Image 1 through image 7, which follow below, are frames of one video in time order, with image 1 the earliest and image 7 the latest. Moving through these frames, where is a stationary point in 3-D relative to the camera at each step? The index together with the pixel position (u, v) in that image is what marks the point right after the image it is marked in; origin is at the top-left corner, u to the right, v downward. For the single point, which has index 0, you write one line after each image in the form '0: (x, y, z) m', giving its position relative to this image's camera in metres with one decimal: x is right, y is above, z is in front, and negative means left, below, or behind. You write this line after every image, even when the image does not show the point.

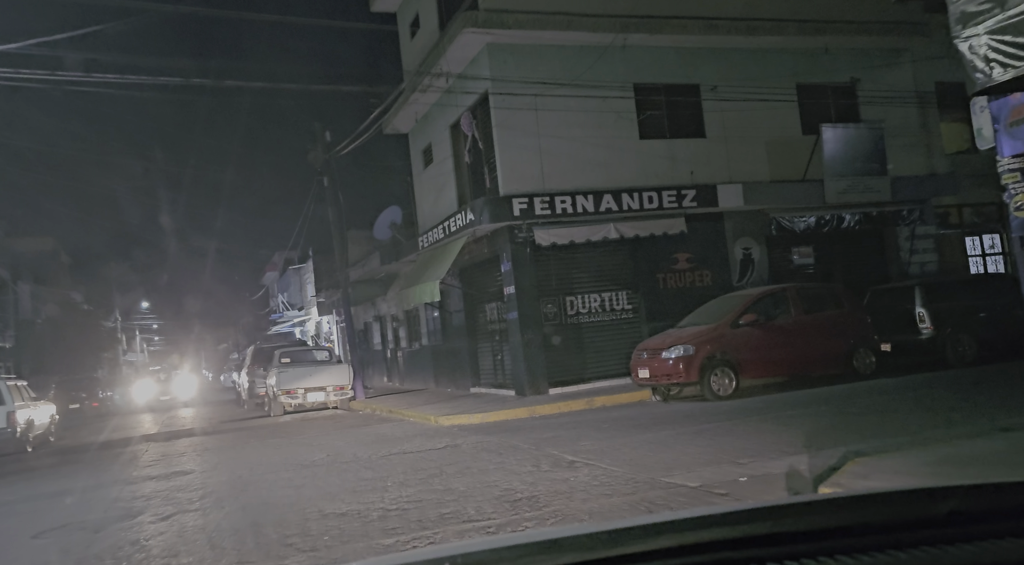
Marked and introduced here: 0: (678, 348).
0: (+2.5, -1.0, +15.4) m
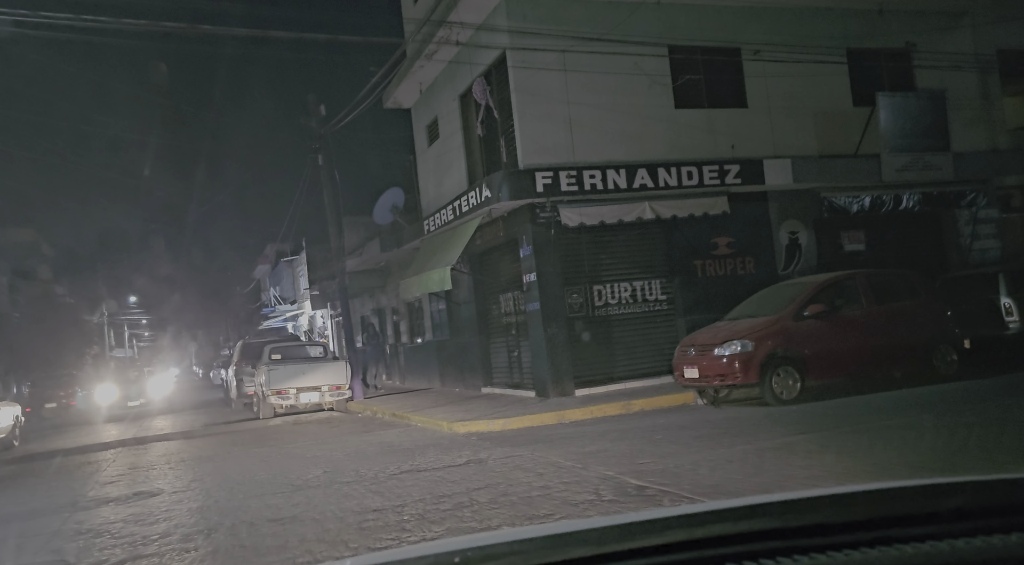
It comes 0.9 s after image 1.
0: (+2.9, -0.8, +13.2) m
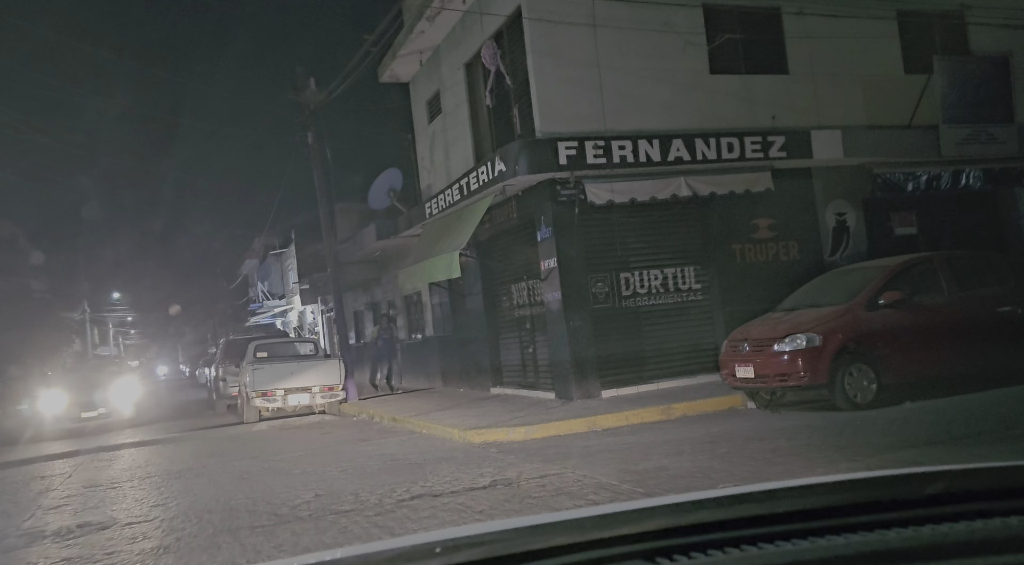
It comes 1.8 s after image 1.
0: (+3.2, -0.6, +11.3) m
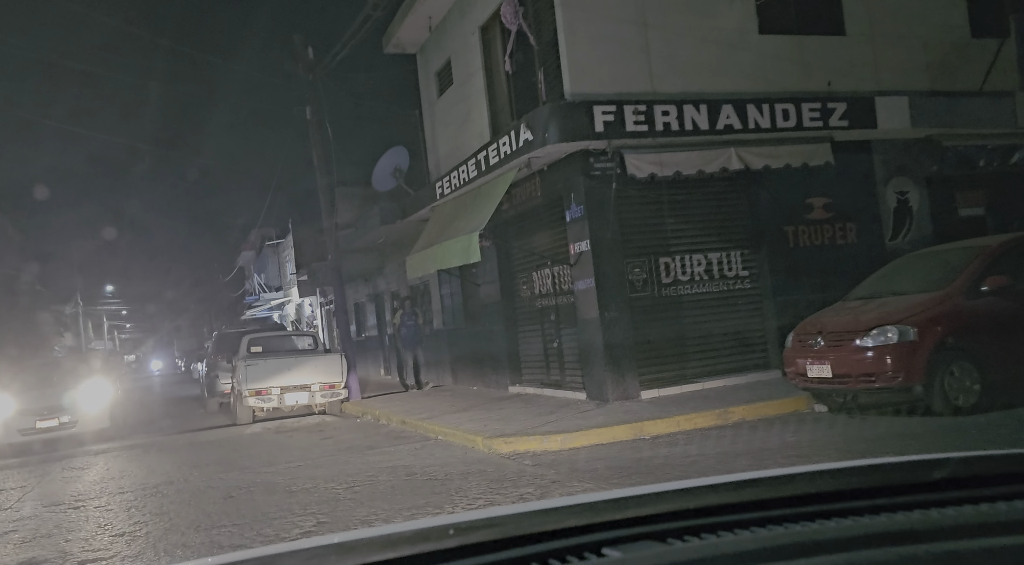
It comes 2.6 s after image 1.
0: (+3.5, -0.5, +9.6) m
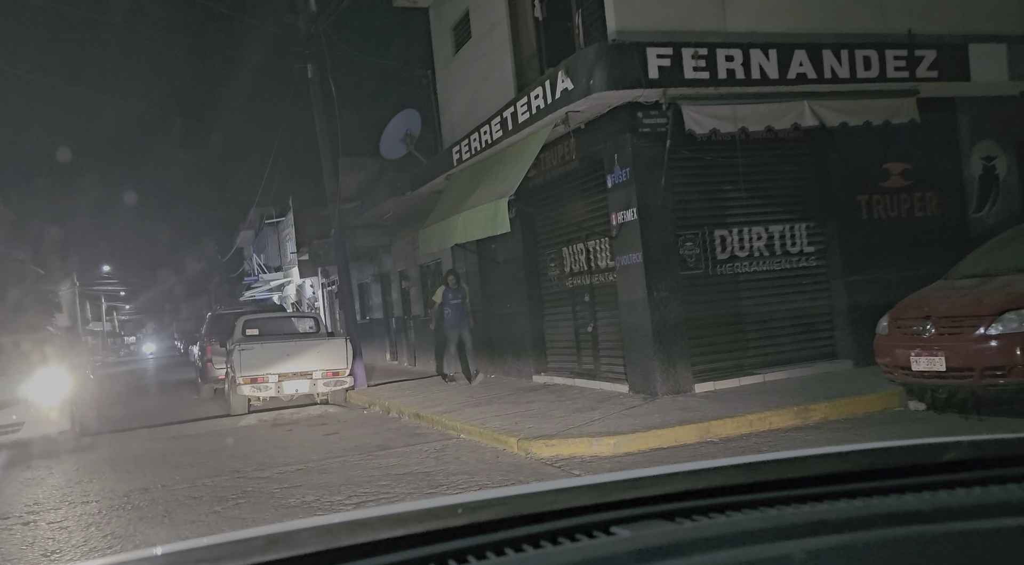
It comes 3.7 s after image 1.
0: (+3.9, -0.3, +7.8) m
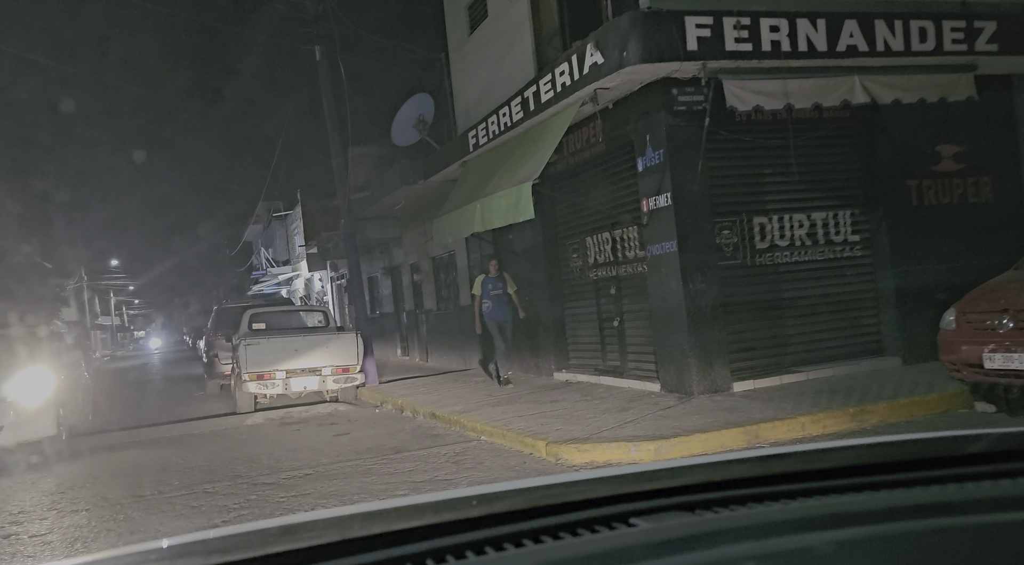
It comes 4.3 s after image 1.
0: (+4.1, -0.2, +6.9) m
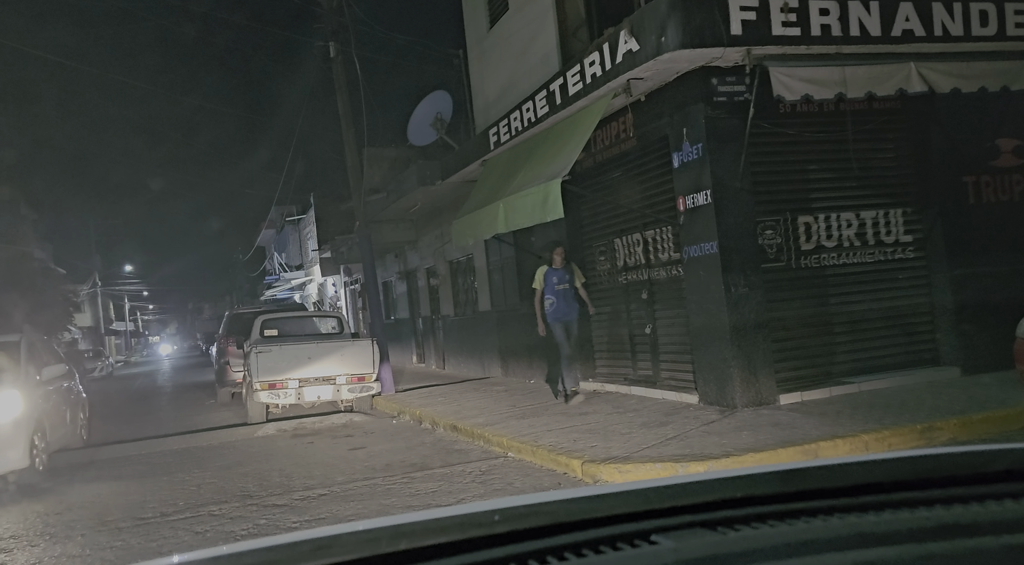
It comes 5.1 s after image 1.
0: (+4.3, -0.2, +6.2) m
